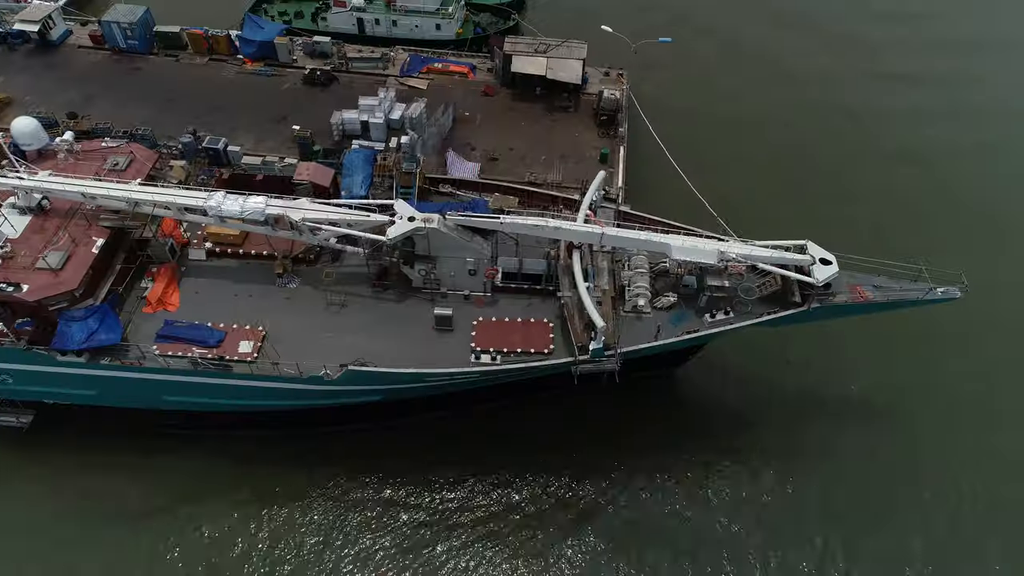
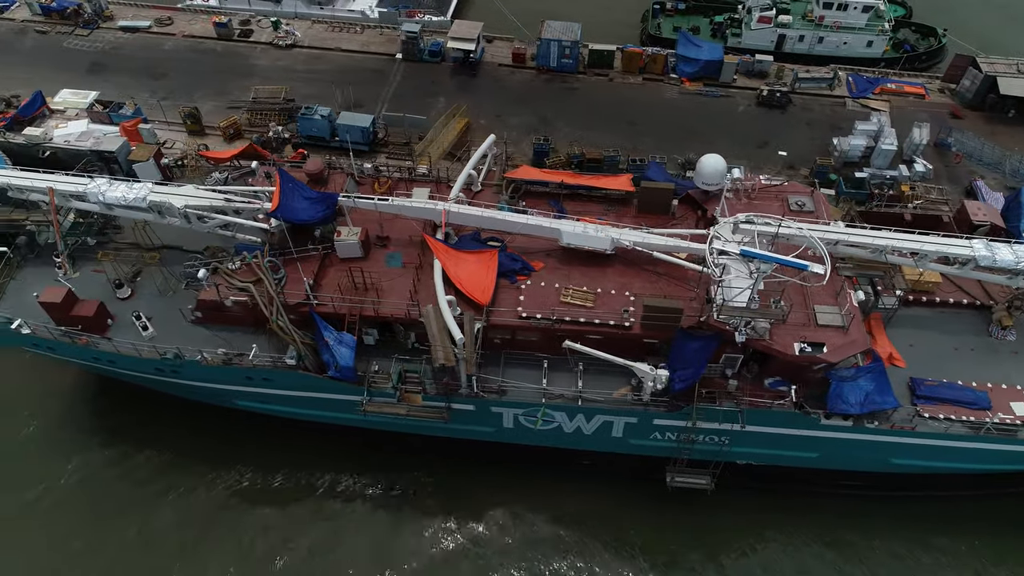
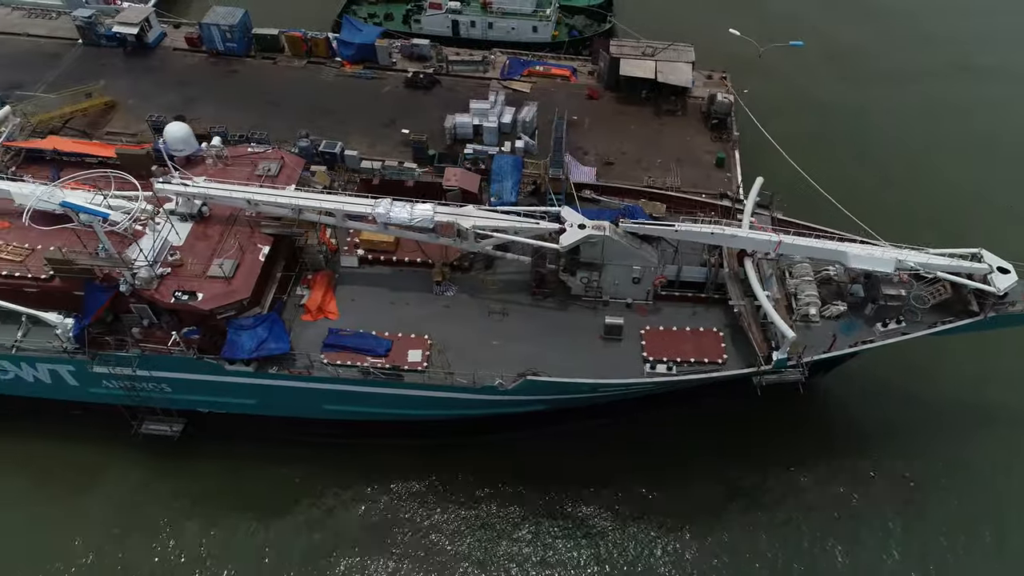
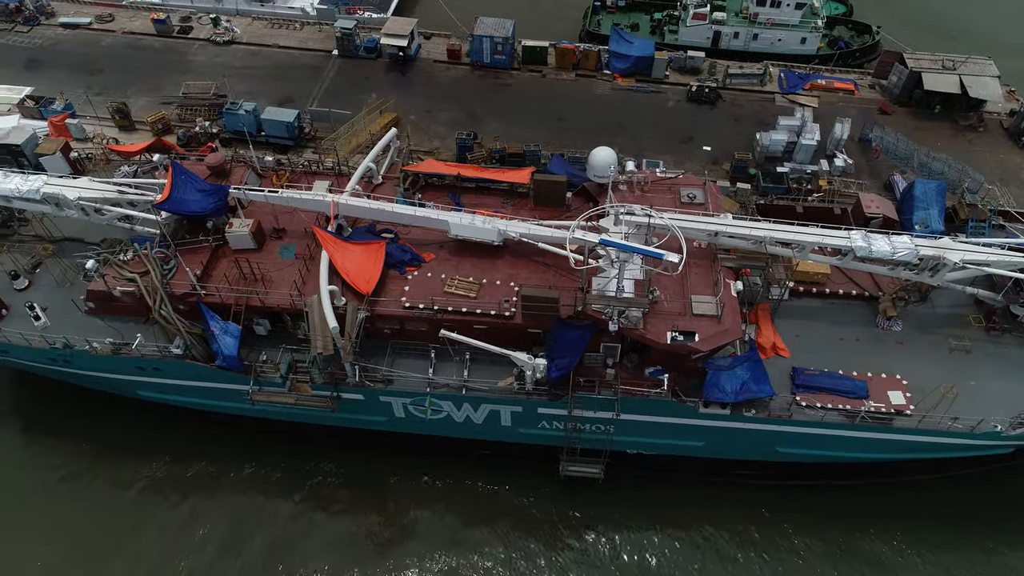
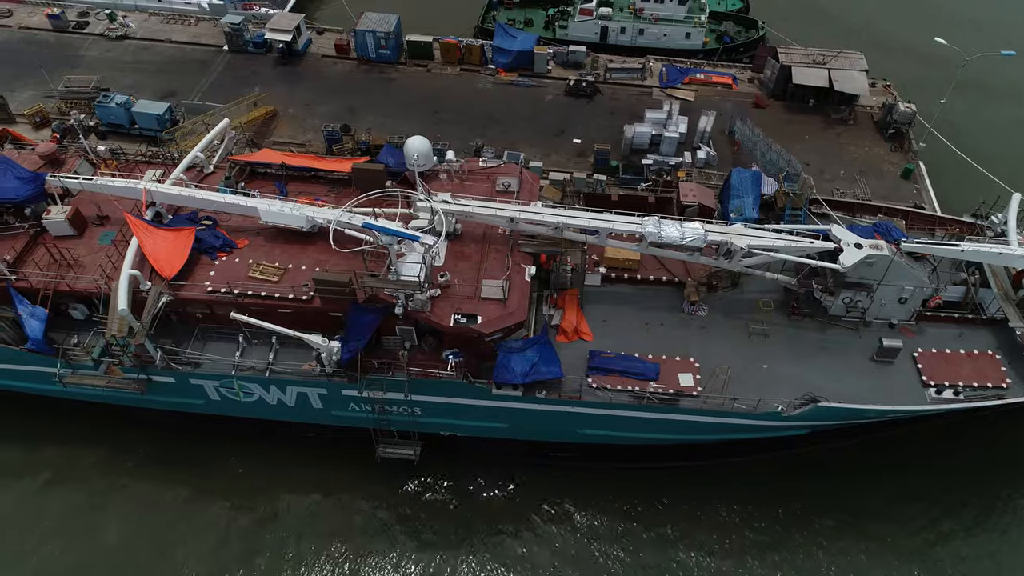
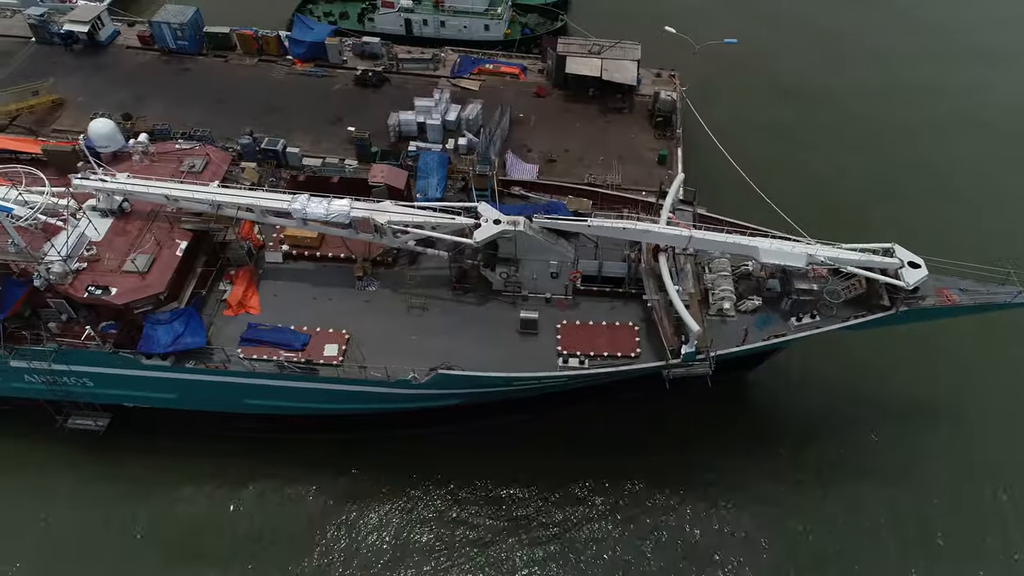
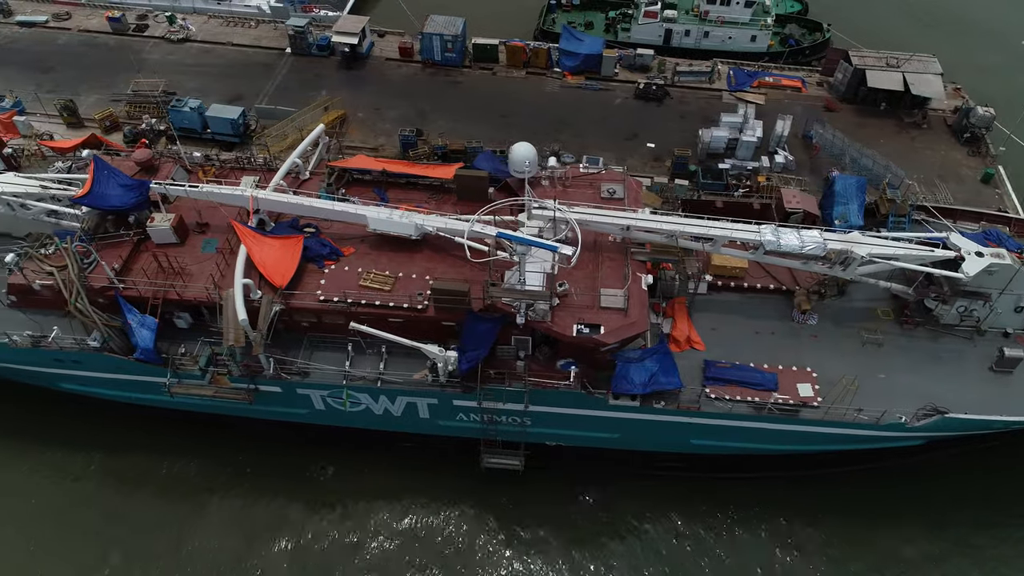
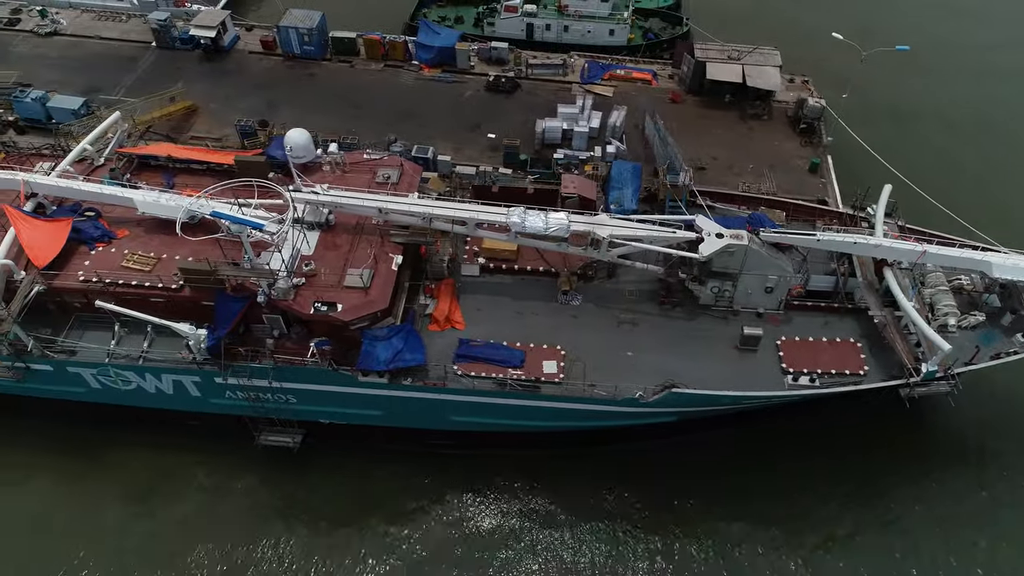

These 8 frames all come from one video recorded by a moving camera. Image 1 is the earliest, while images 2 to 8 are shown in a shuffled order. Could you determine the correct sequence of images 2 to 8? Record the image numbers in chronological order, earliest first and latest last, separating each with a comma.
6, 3, 8, 5, 7, 4, 2
